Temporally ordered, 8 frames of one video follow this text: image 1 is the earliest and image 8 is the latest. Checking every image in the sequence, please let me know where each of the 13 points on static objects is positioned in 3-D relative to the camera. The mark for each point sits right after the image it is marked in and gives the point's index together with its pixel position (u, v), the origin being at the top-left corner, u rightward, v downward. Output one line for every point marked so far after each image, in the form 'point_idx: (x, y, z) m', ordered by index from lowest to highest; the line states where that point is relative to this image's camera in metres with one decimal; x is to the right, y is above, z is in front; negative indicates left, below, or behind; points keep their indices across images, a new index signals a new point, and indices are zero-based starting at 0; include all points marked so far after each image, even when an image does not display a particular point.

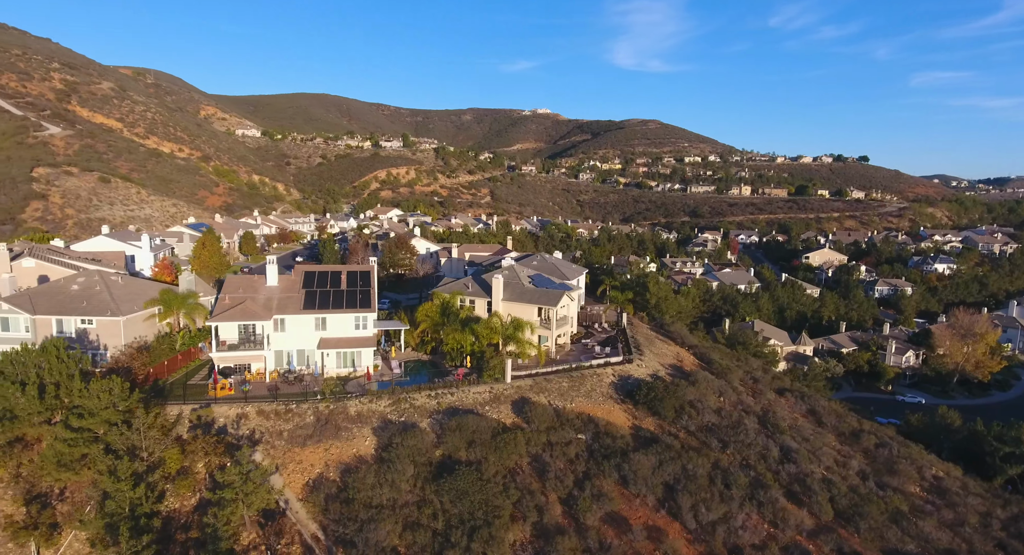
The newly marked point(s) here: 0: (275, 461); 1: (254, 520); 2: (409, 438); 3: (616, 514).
0: (-7.7, -6.0, +18.5) m
1: (-7.4, -7.0, +16.4) m
2: (-3.4, -5.4, +19.1) m
3: (+3.3, -7.5, +18.2) m
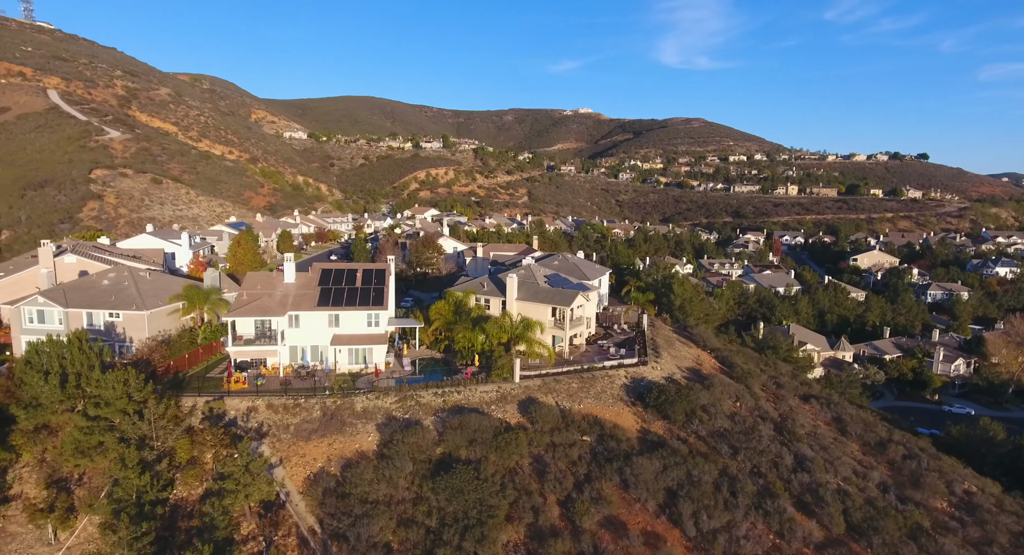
0: (-7.7, -5.9, +19.0) m
1: (-7.6, -6.9, +16.8) m
2: (-3.4, -5.3, +19.2) m
3: (+3.2, -7.5, +17.9) m
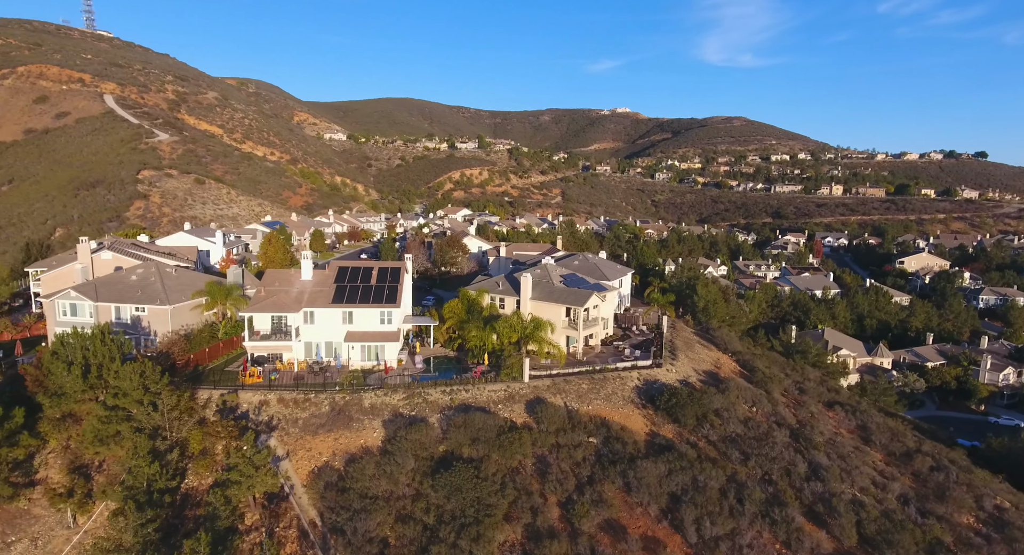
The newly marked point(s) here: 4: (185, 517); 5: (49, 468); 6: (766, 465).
0: (-7.7, -5.8, +19.4) m
1: (-7.7, -6.8, +17.2) m
2: (-3.3, -5.2, +19.4) m
3: (+3.1, -7.5, +17.6) m
4: (-9.7, -7.1, +17.0) m
5: (-15.2, -6.3, +18.9) m
6: (+8.8, -6.5, +19.9) m
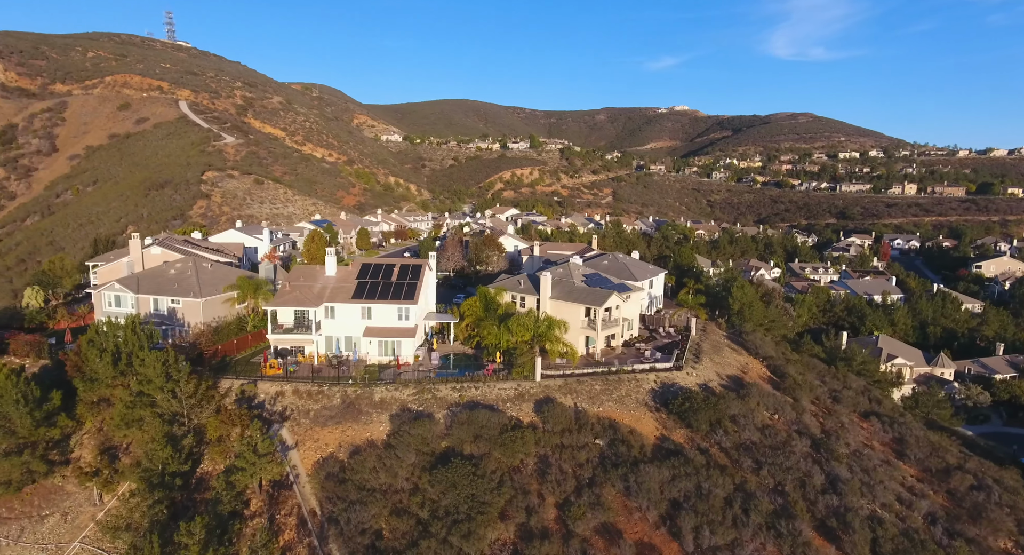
0: (-7.6, -5.6, +20.0) m
1: (-7.8, -6.6, +17.9) m
2: (-3.3, -5.1, +19.6) m
3: (+3.0, -7.5, +17.2) m
4: (-9.9, -6.9, +17.9) m
5: (-15.2, -6.0, +20.2) m
6: (+8.8, -6.5, +19.0) m
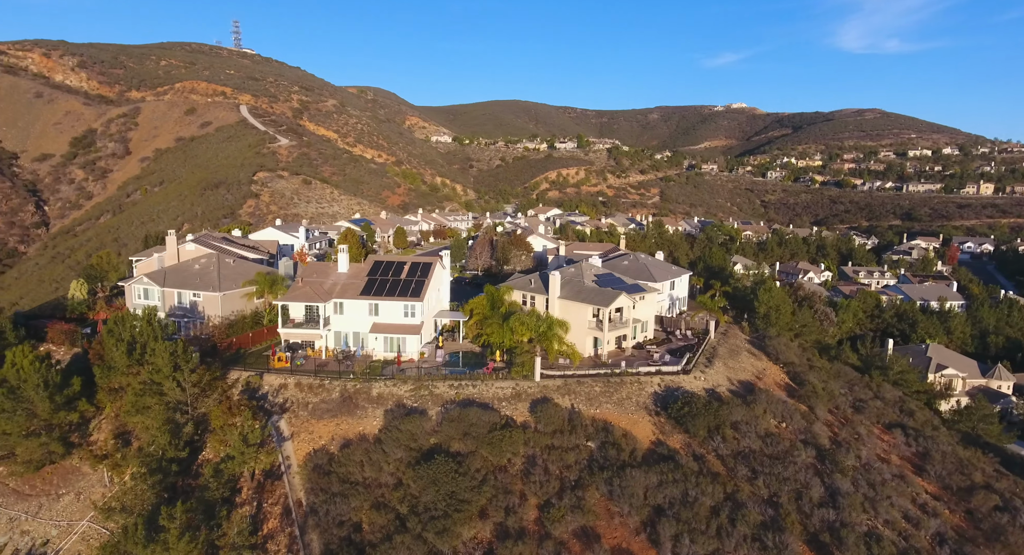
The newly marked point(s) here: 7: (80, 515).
0: (-7.9, -5.5, +20.6) m
1: (-8.4, -6.5, +18.5) m
2: (-3.7, -5.0, +19.9) m
3: (+2.3, -7.5, +16.9) m
4: (-10.4, -6.8, +18.7) m
5: (-15.5, -5.8, +21.5) m
6: (+8.3, -6.6, +18.2) m
7: (-14.5, -7.9, +19.2) m
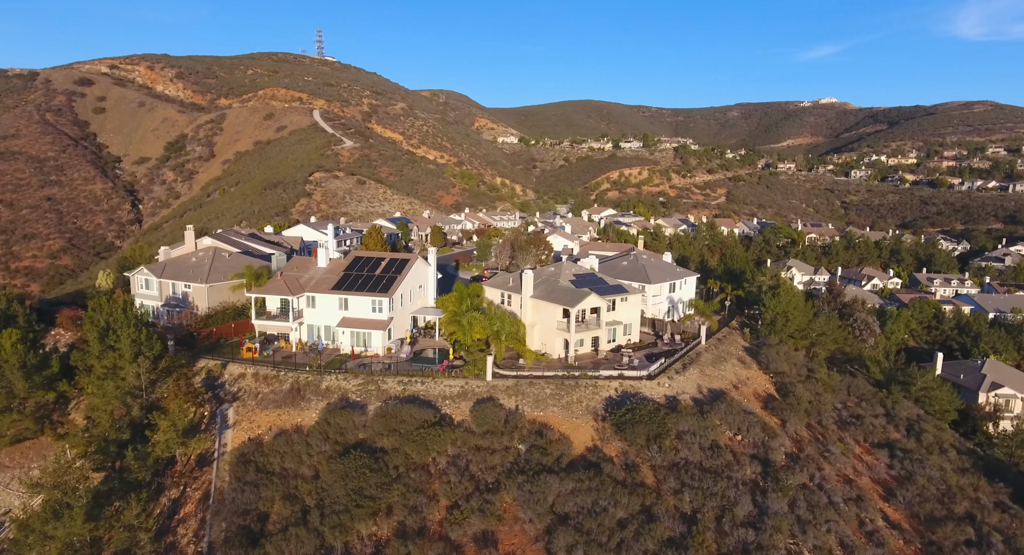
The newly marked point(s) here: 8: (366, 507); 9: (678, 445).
0: (-10.3, -5.2, +21.4) m
1: (-11.0, -6.2, +19.3) m
2: (-6.1, -4.8, +20.1) m
3: (-0.6, -7.4, +16.5) m
4: (-13.0, -6.5, +19.7) m
5: (-17.7, -5.4, +23.2) m
6: (+5.5, -6.6, +16.9) m
7: (-17.0, -7.6, +20.7) m
8: (-4.2, -6.7, +16.9) m
9: (+5.6, -5.7, +19.3) m
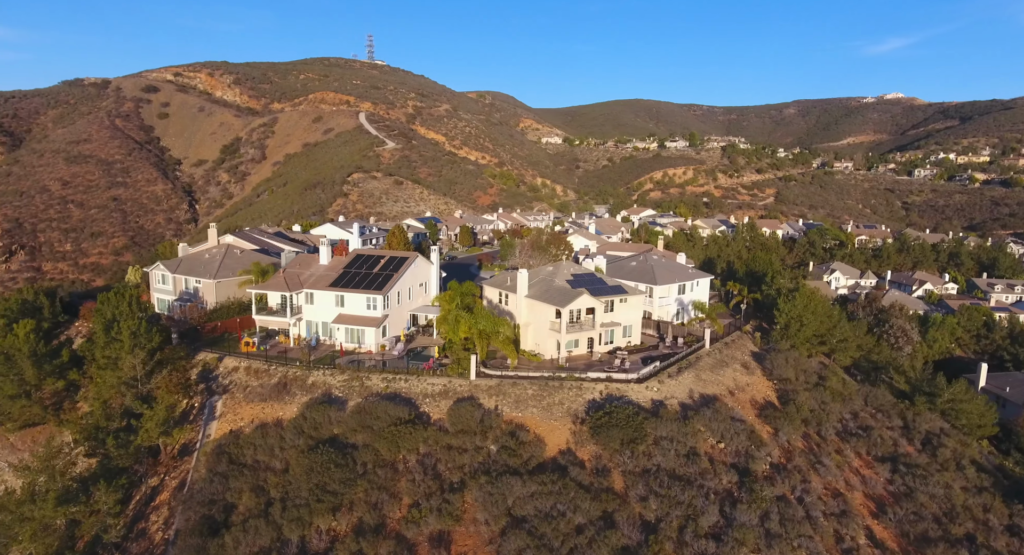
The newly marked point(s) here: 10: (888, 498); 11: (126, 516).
0: (-11.1, -5.1, +22.0) m
1: (-11.9, -6.0, +20.0) m
2: (-7.0, -4.7, +20.4) m
3: (-1.8, -7.3, +16.3) m
4: (-14.0, -6.3, +20.6) m
5: (-18.3, -5.2, +24.4) m
6: (+4.3, -6.6, +16.3) m
7: (-17.8, -7.3, +21.9) m
8: (-5.4, -6.6, +17.0) m
9: (+4.6, -5.7, +18.6) m
10: (+12.7, -7.4, +19.2) m
11: (-12.2, -7.5, +18.0) m
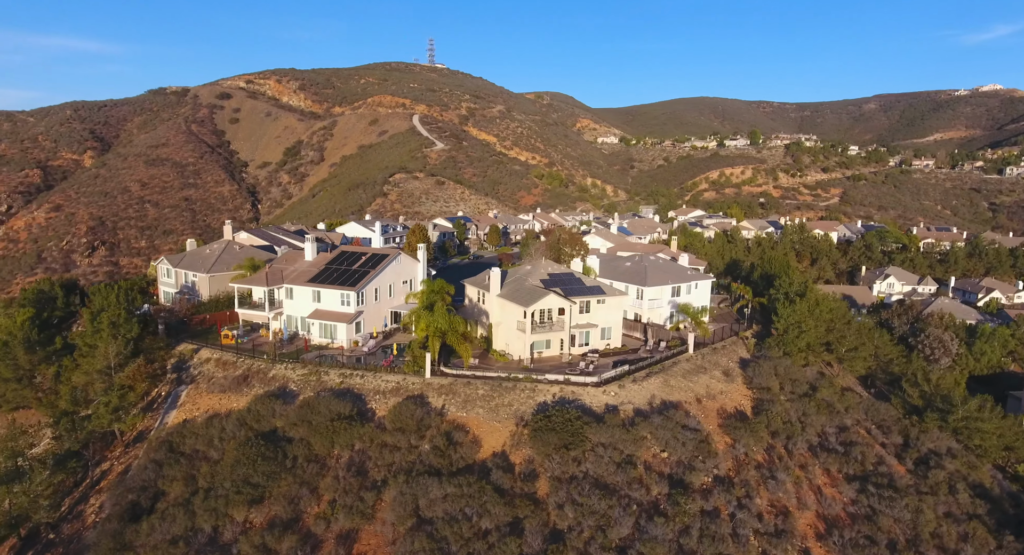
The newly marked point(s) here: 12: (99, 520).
0: (-13.0, -4.8, +22.8) m
1: (-14.0, -5.8, +20.9) m
2: (-9.1, -4.5, +20.7) m
3: (-4.4, -7.2, +16.1) m
4: (-16.0, -6.0, +21.7) m
5: (-19.9, -4.8, +25.9) m
6: (+1.7, -6.6, +15.5) m
7: (-19.7, -7.0, +23.4) m
8: (-7.9, -6.4, +17.2) m
9: (+2.3, -5.7, +17.8) m
10: (+10.4, -7.5, +17.5) m
11: (-14.5, -7.2, +18.9) m
12: (-12.4, -7.3, +17.2) m
